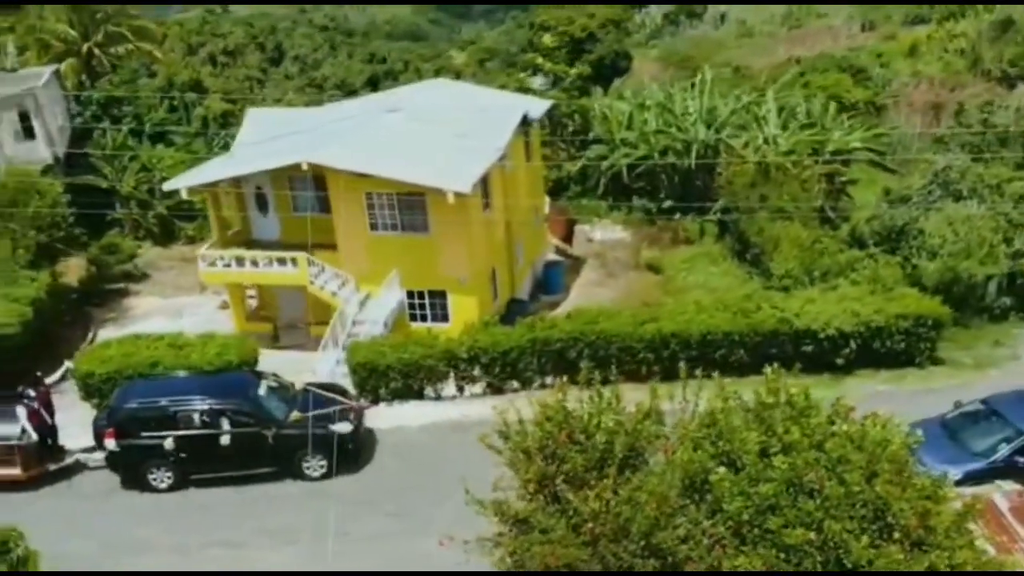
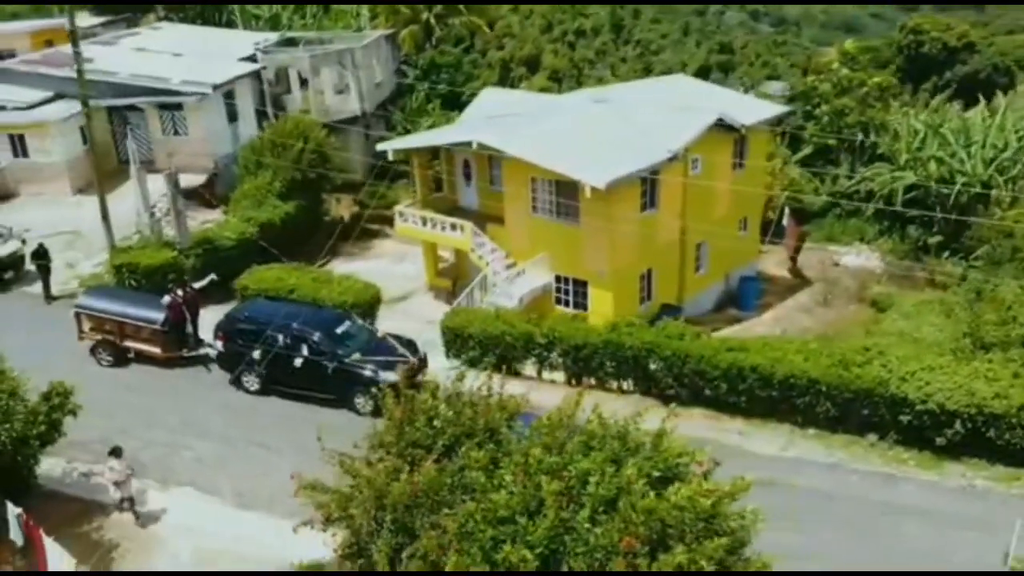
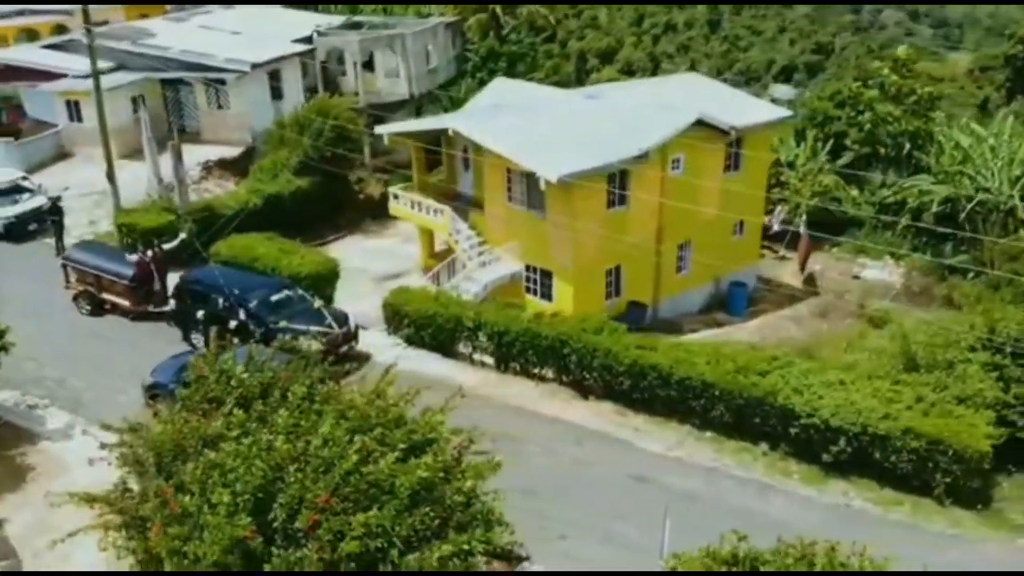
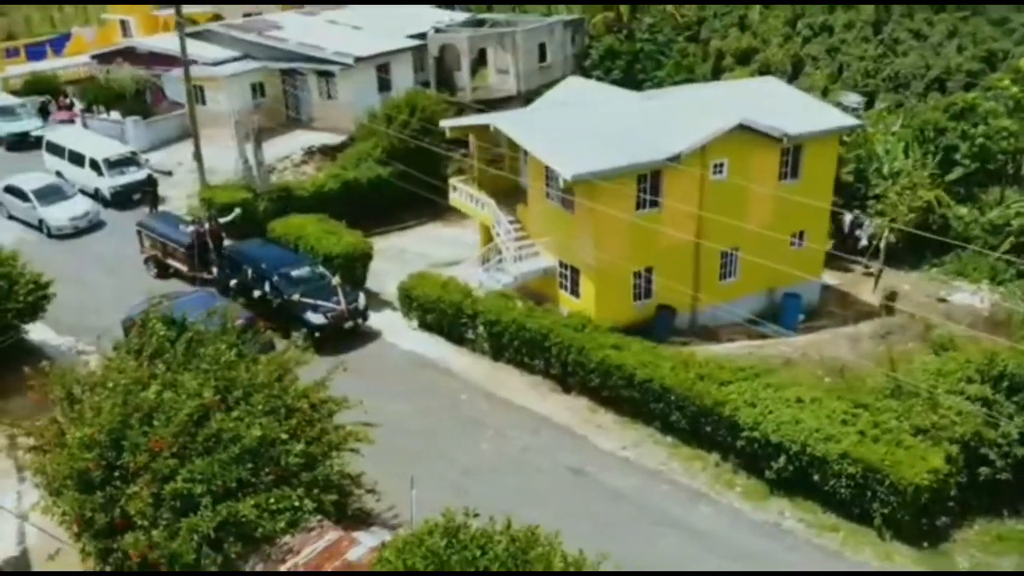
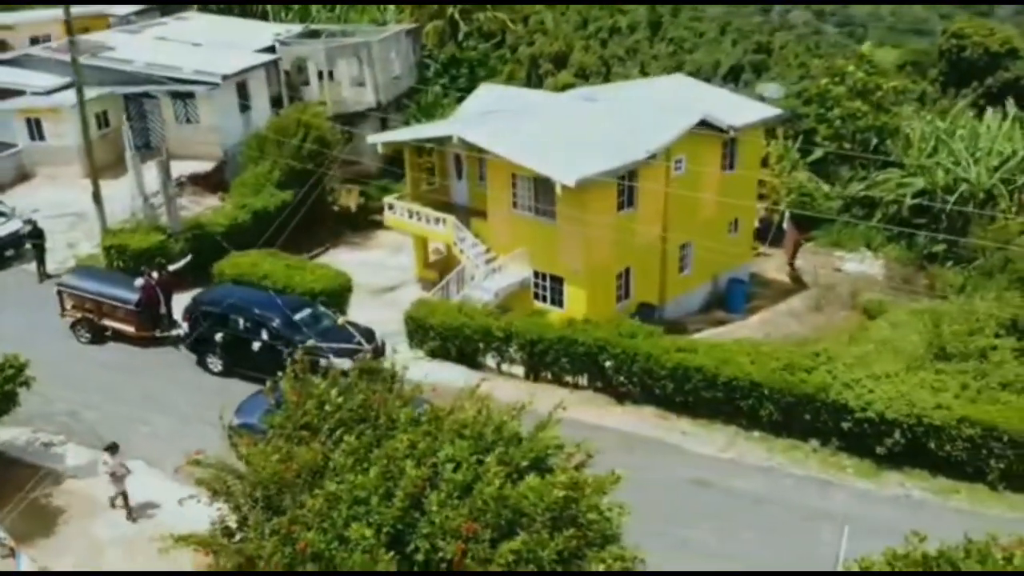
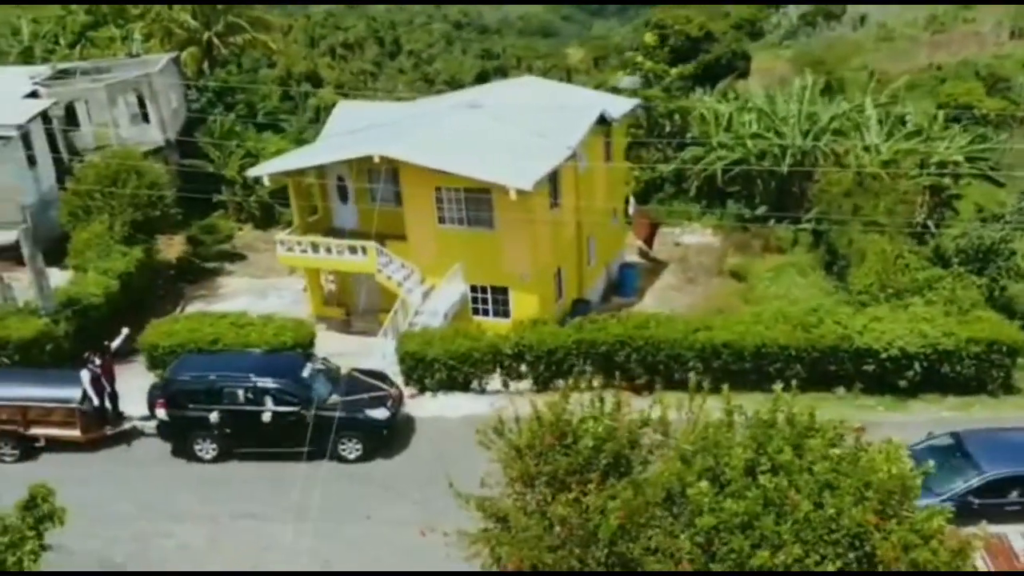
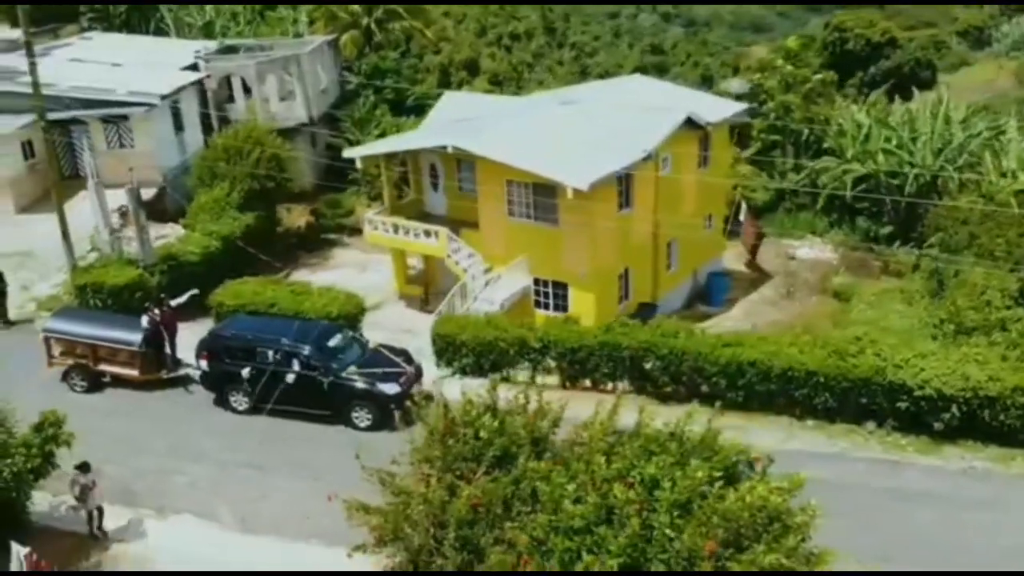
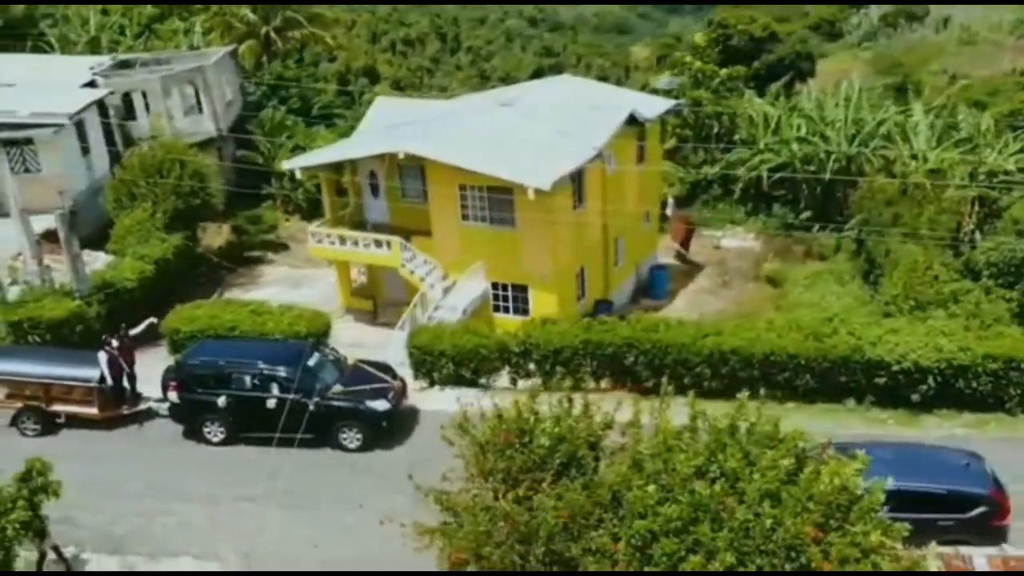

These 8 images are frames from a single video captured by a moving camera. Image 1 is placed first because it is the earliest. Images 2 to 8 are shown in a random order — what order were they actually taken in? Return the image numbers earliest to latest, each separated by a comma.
6, 8, 7, 2, 5, 3, 4
